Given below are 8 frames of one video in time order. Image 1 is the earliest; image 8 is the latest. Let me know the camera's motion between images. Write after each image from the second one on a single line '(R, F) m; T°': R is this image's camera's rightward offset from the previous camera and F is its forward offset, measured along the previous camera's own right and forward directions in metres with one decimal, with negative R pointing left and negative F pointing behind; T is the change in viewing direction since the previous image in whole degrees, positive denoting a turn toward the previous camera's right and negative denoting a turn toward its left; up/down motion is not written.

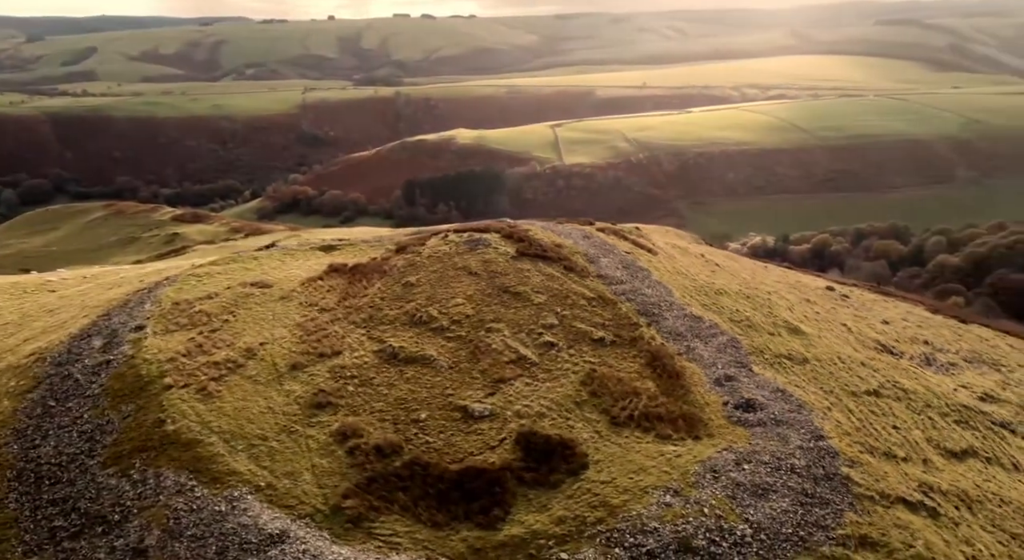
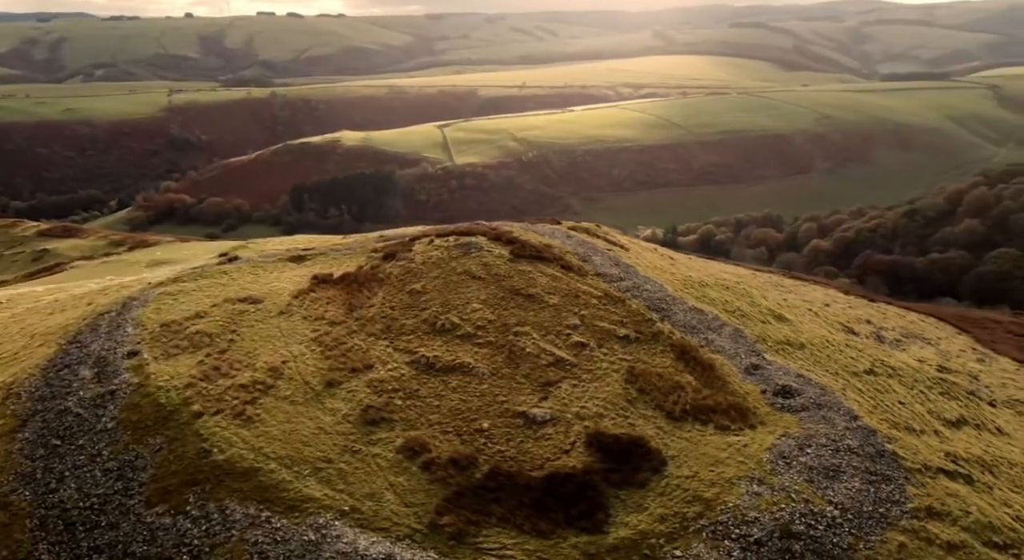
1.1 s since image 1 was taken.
(-5.0, +0.8) m; +7°
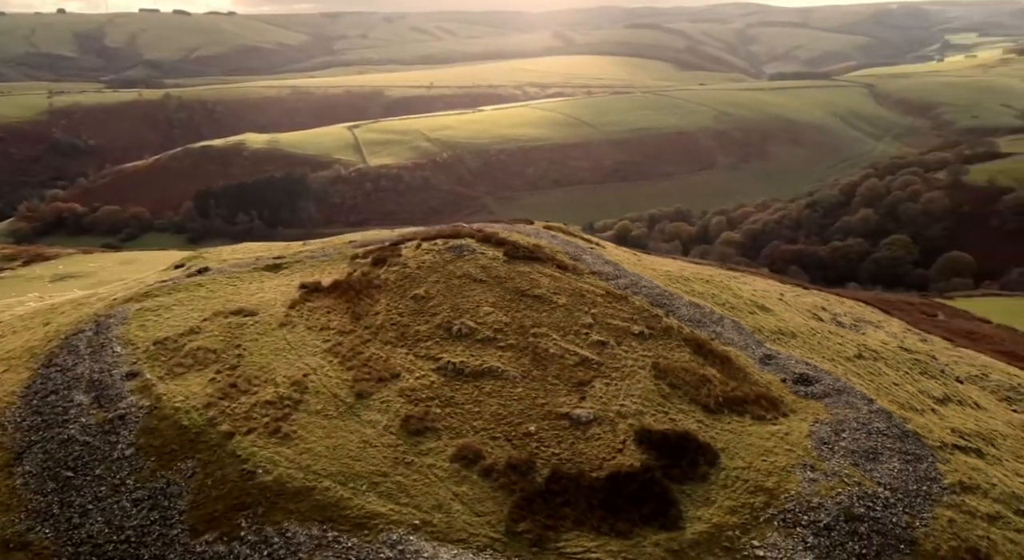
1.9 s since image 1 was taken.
(-3.7, +0.5) m; +6°
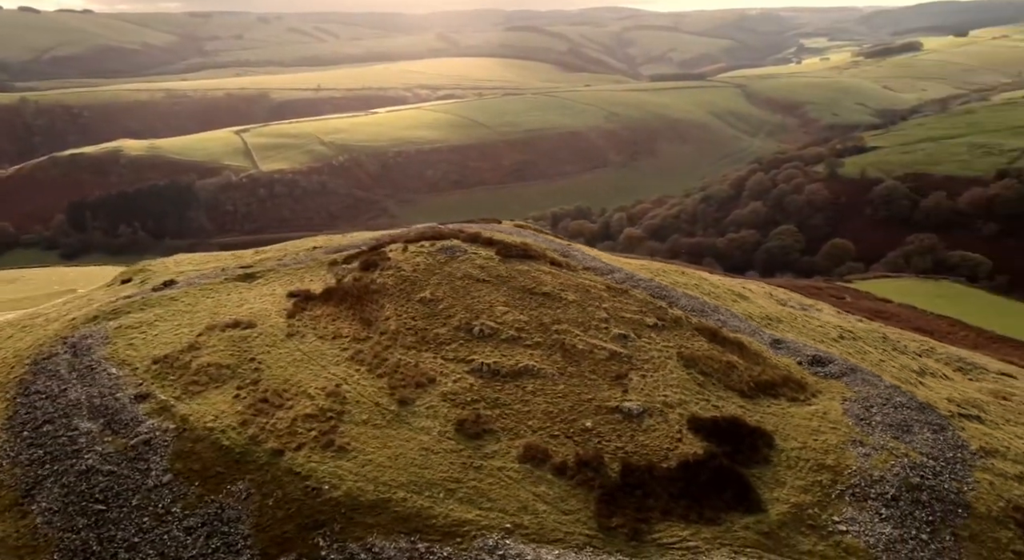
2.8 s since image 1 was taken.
(-4.3, +0.6) m; +7°
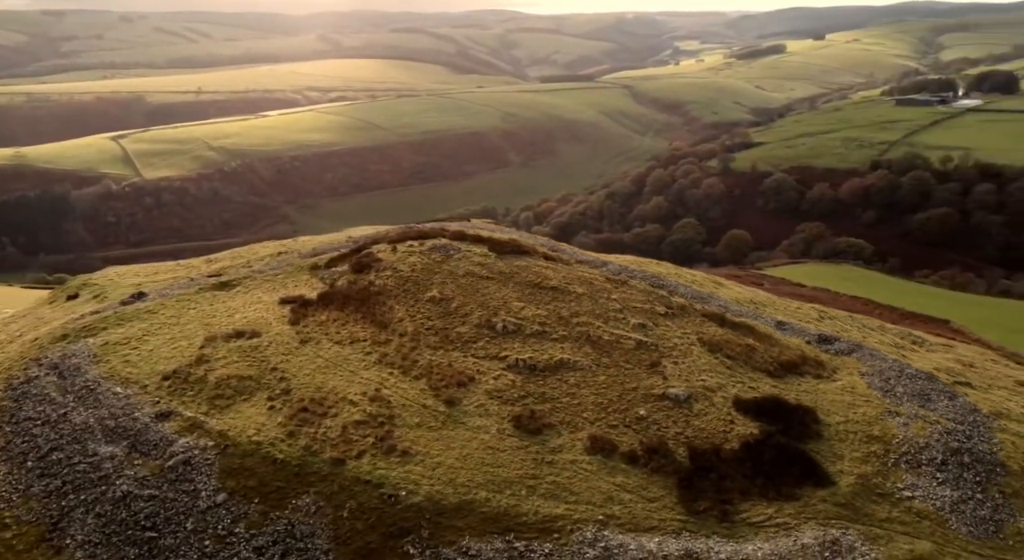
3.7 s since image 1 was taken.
(-4.1, +0.5) m; +6°
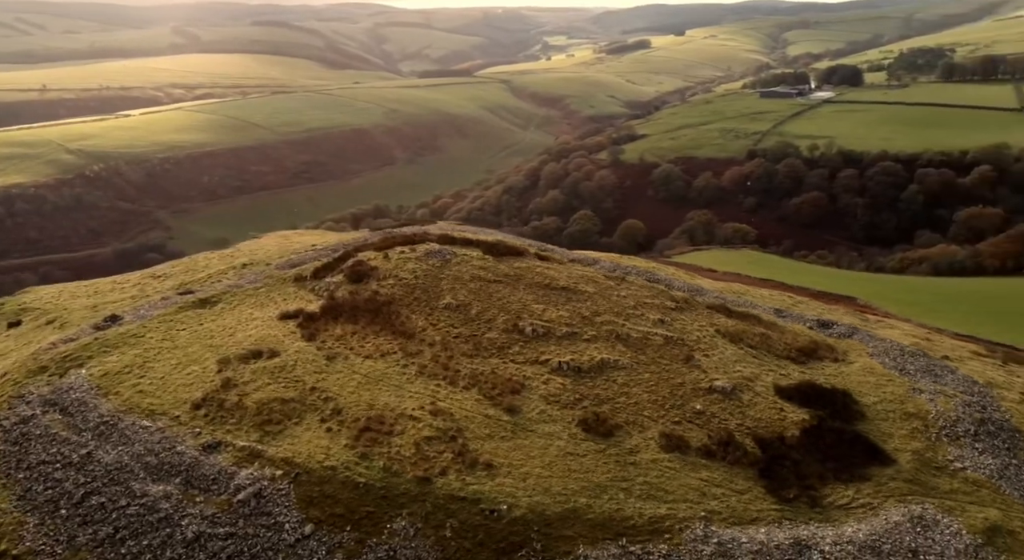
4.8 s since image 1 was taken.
(-4.7, +0.4) m; +7°
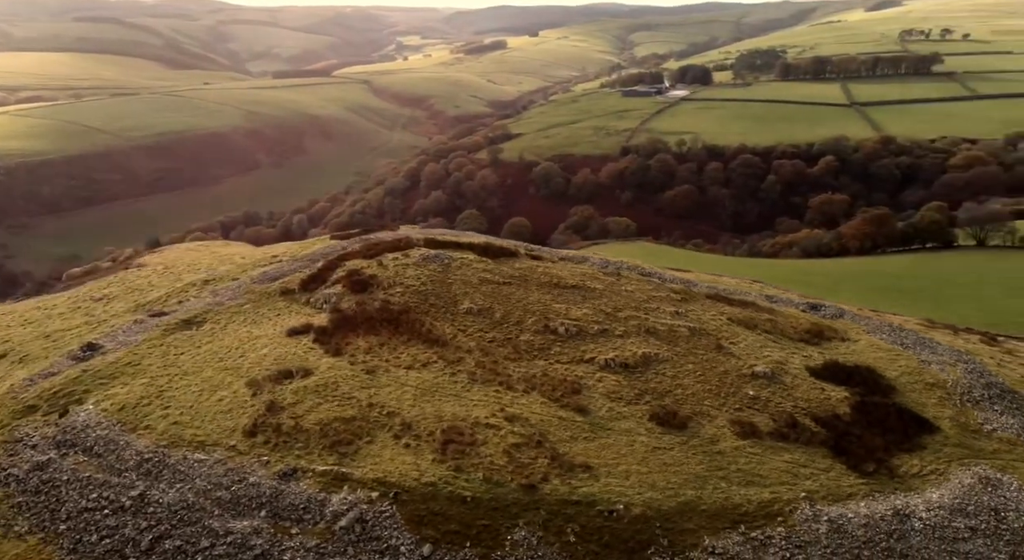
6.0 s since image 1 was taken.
(-5.4, +0.4) m; +8°
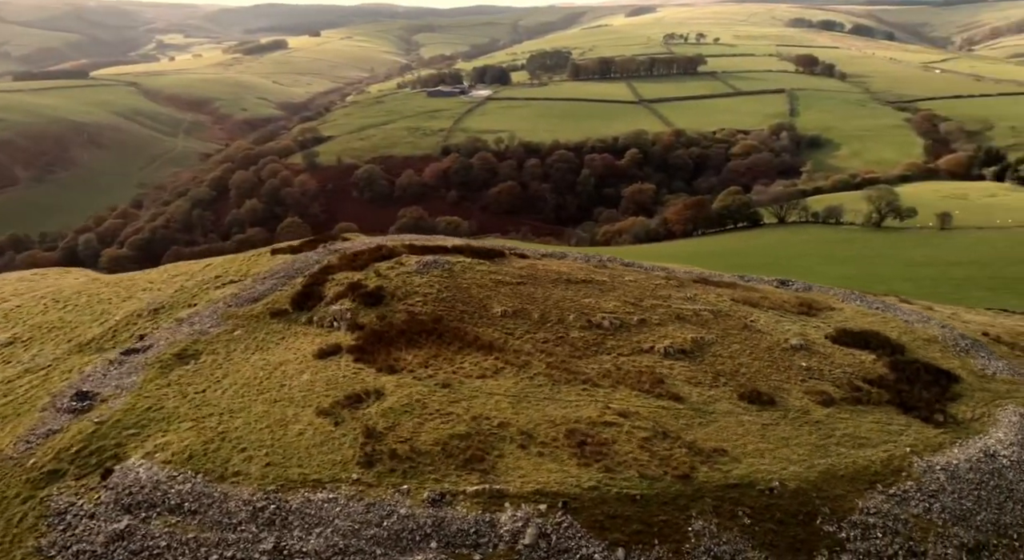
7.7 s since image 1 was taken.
(-8.4, +0.7) m; +12°
